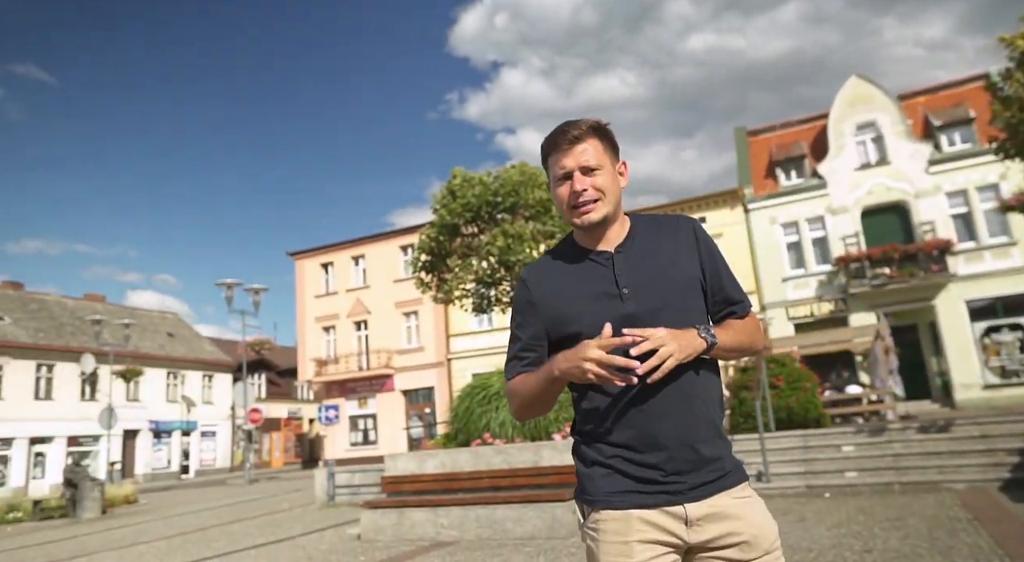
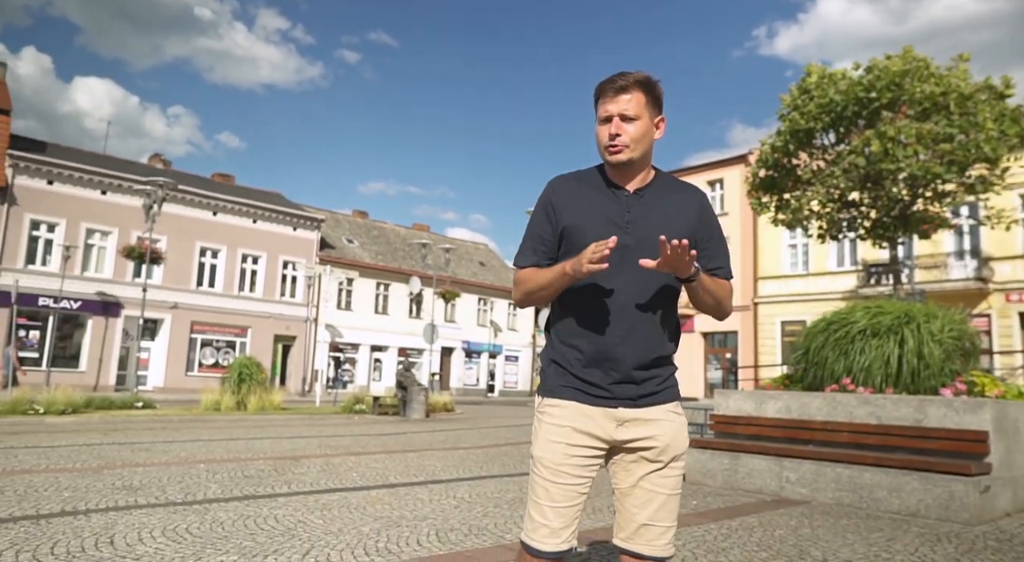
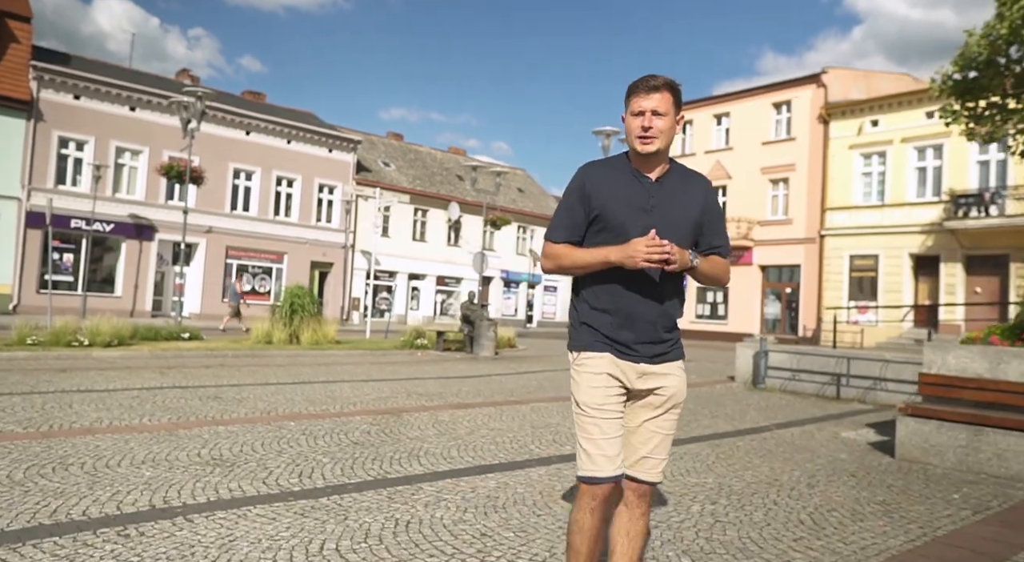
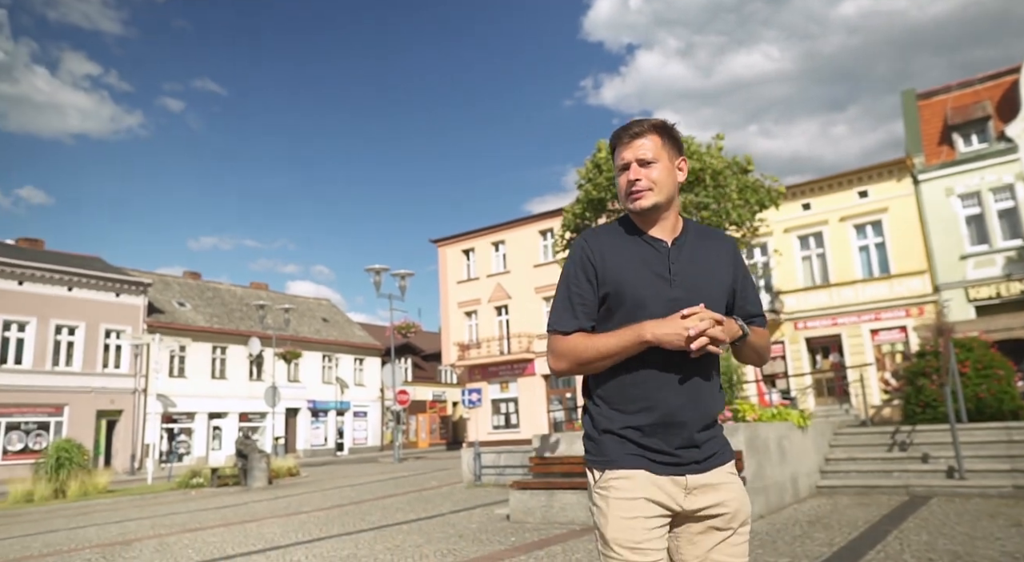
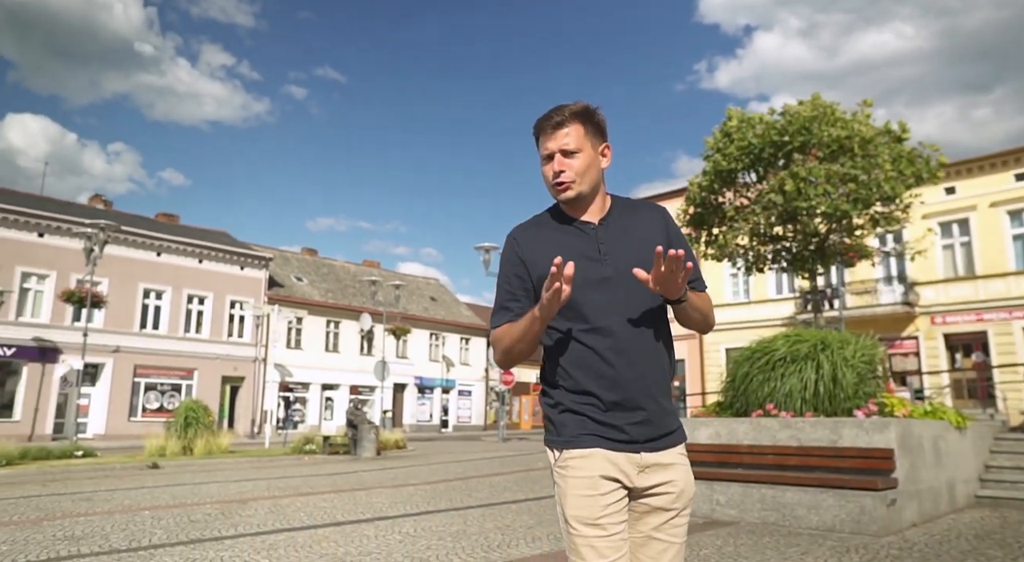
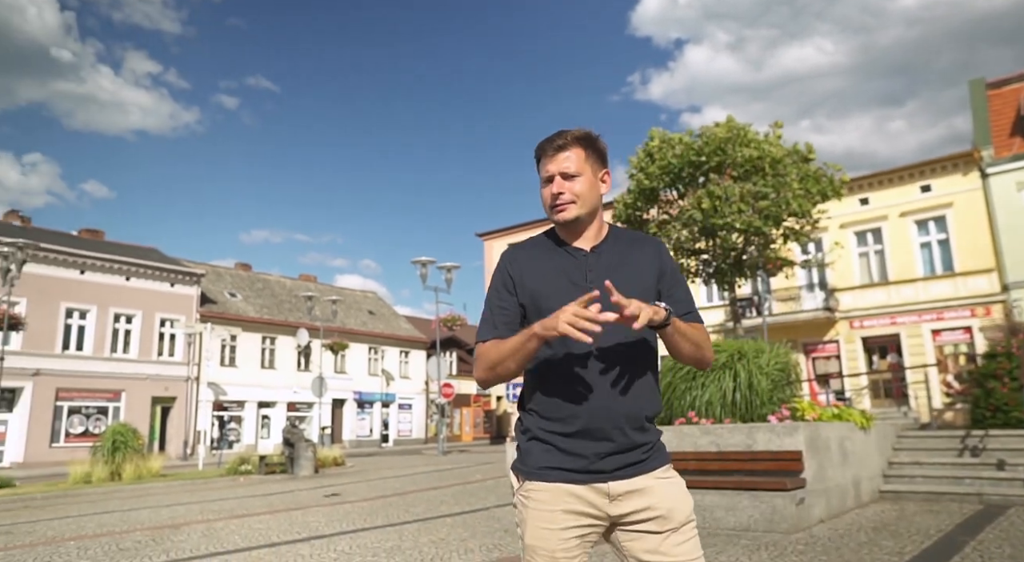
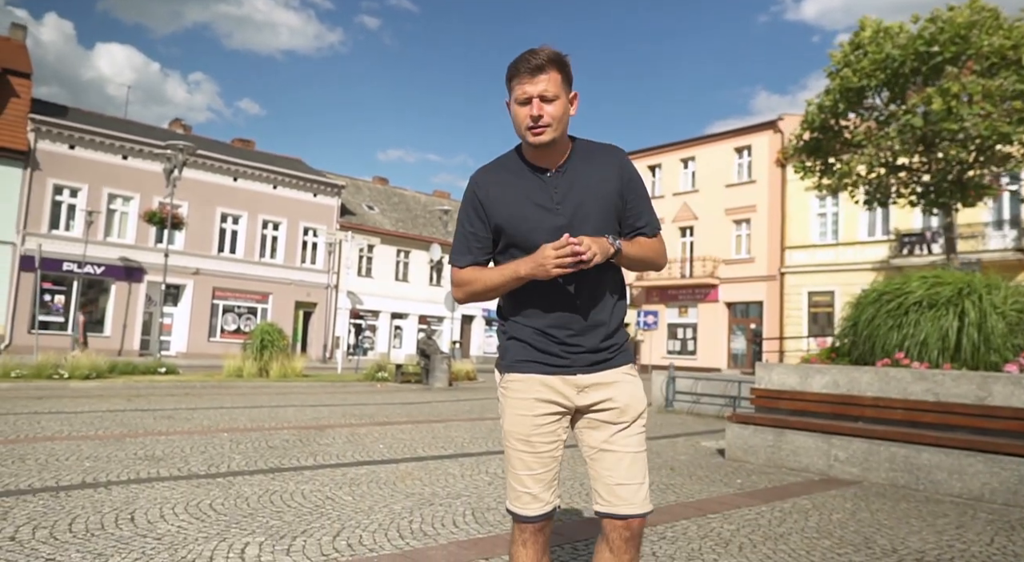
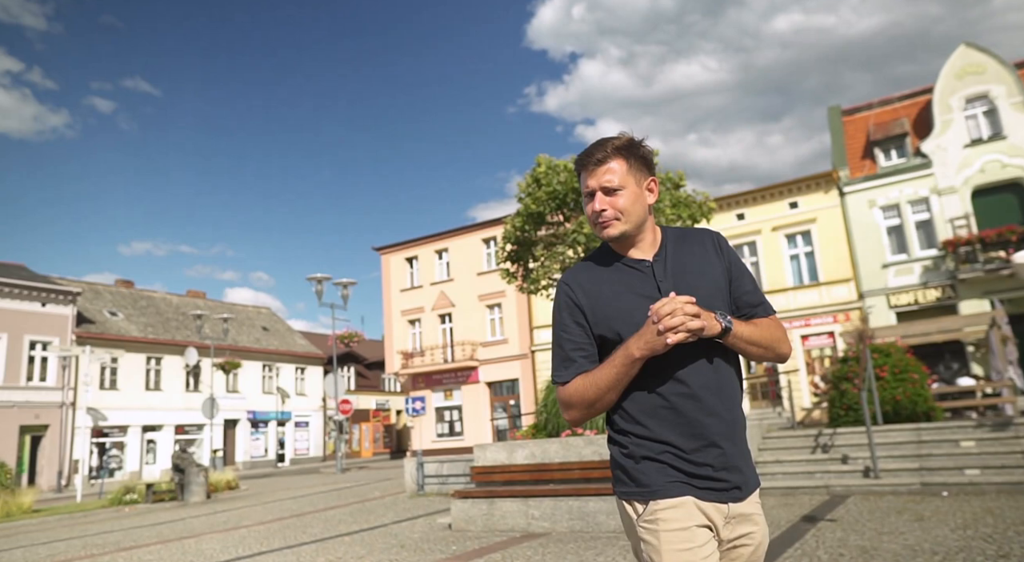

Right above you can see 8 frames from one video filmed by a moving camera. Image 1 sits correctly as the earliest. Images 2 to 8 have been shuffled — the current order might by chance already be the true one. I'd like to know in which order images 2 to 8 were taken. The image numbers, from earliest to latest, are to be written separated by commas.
8, 4, 6, 5, 2, 7, 3
